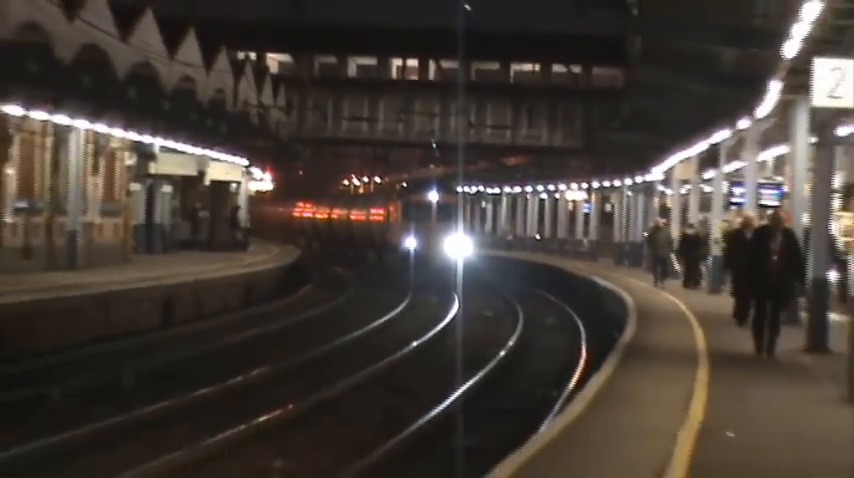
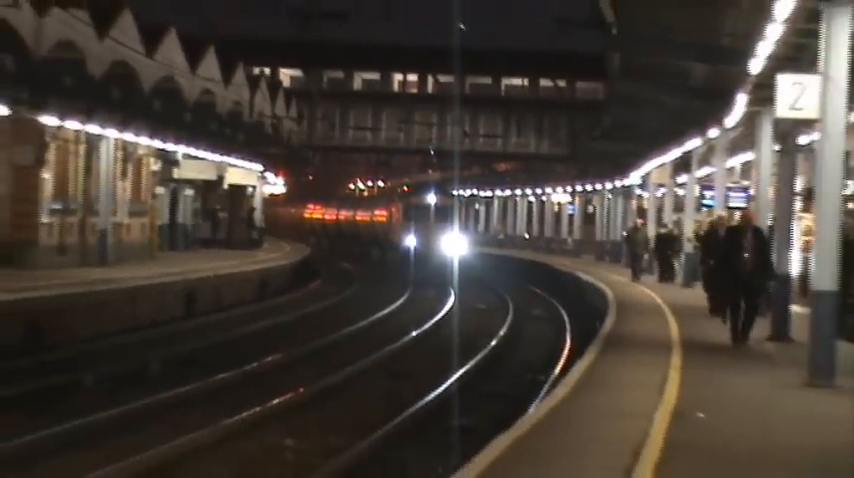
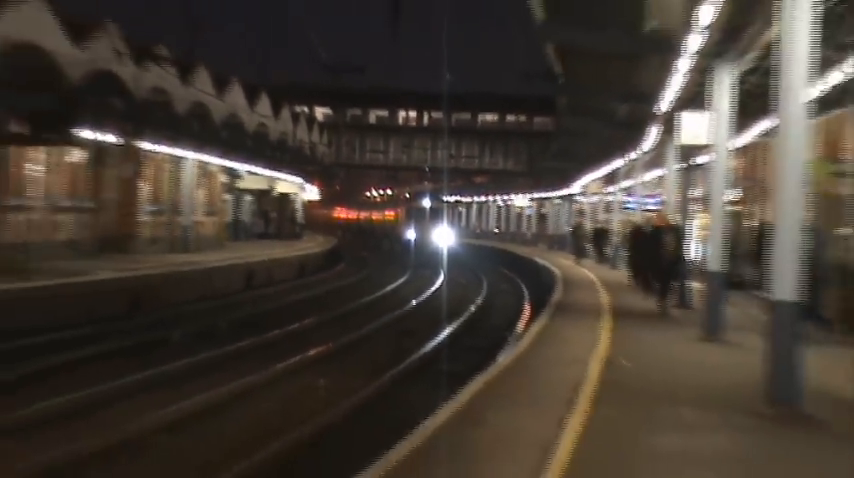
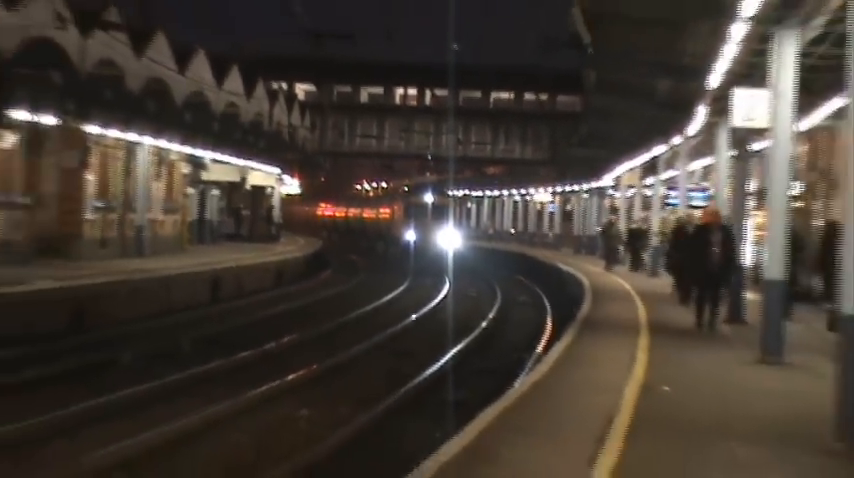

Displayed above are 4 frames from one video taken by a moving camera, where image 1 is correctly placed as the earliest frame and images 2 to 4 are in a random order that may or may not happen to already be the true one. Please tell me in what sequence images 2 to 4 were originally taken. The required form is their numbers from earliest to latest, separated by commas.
2, 4, 3
